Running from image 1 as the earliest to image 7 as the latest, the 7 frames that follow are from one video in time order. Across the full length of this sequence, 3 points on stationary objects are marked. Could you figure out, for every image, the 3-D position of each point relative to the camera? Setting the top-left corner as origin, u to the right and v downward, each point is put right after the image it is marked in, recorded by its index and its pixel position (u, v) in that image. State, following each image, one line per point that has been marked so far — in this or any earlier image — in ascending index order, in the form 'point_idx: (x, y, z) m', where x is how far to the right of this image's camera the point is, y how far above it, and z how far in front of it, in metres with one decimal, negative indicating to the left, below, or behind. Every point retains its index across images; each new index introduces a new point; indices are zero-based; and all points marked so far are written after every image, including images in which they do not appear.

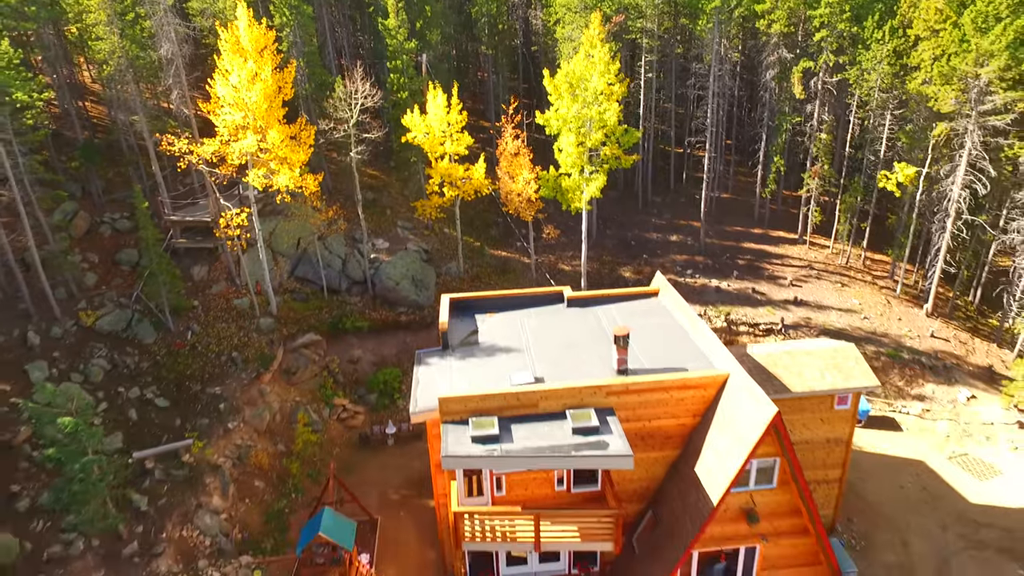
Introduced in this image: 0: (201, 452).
0: (-9.3, -4.9, +19.1) m
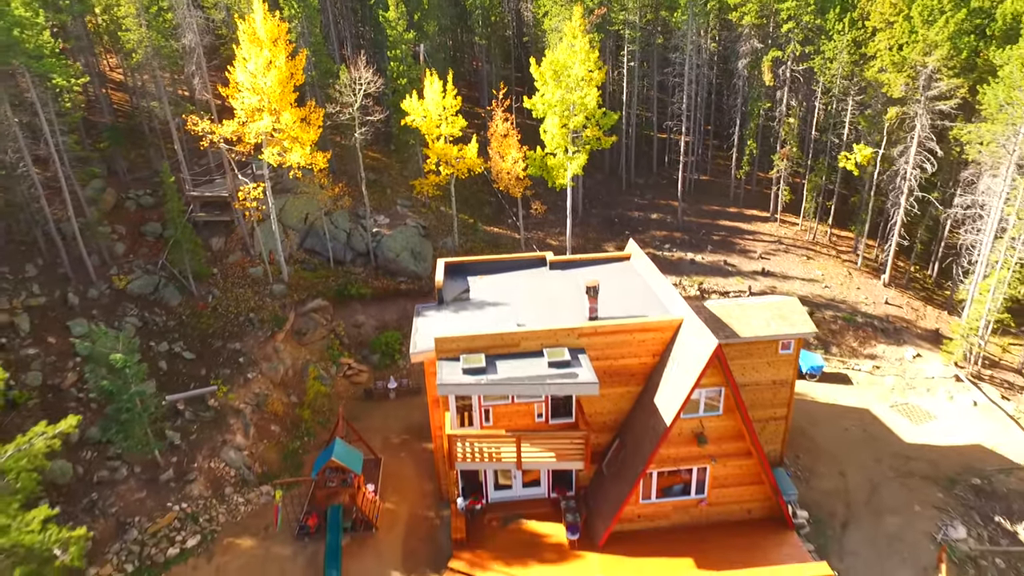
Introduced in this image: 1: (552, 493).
0: (-9.7, -3.7, +21.6) m
1: (+1.2, -6.1, +19.1) m
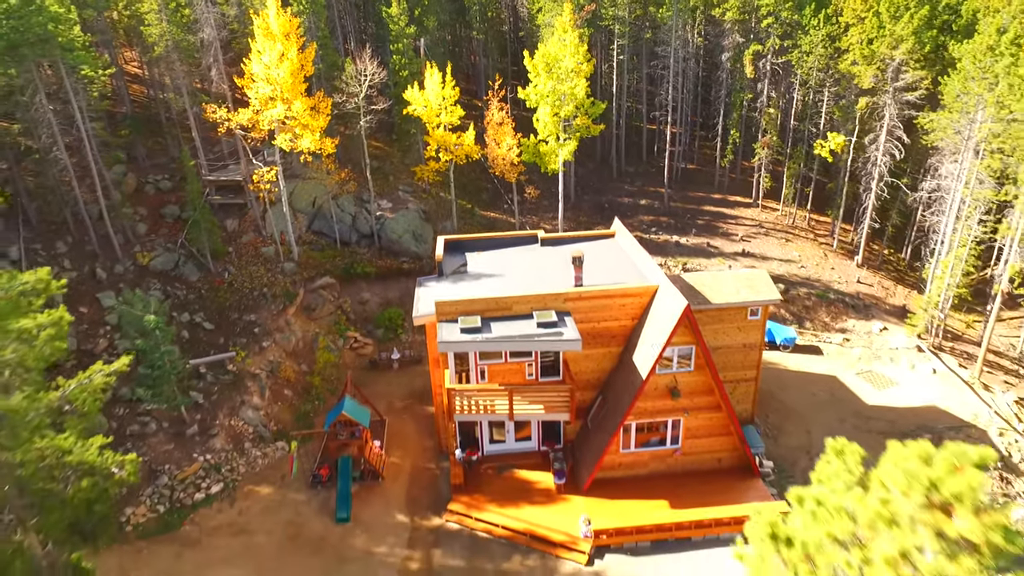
0: (-9.9, -2.8, +23.5) m
1: (+1.0, -5.2, +21.1) m
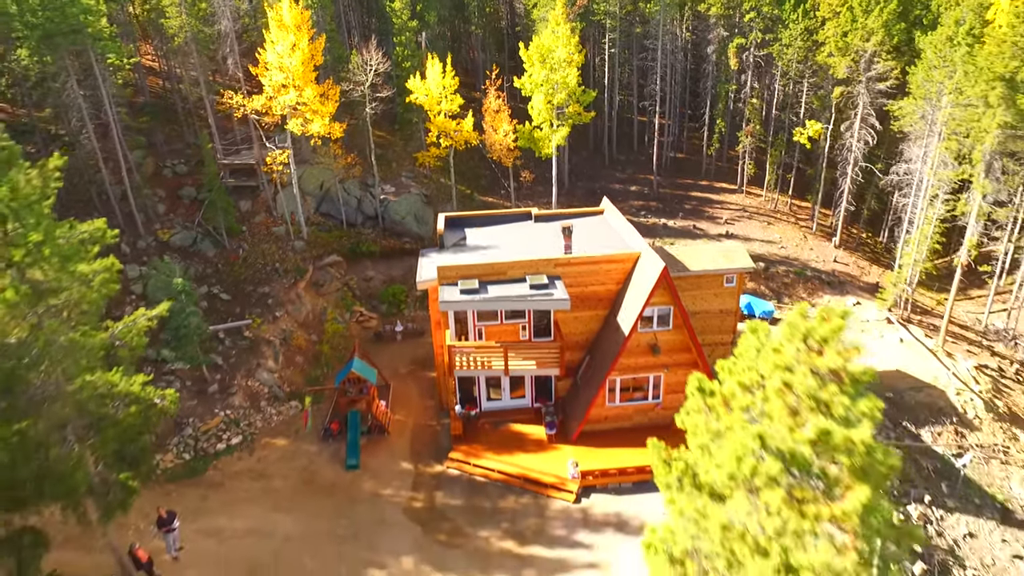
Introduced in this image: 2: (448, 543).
0: (-10.1, -1.7, +25.3) m
1: (+0.8, -4.1, +22.9) m
2: (-1.8, -7.4, +18.4) m
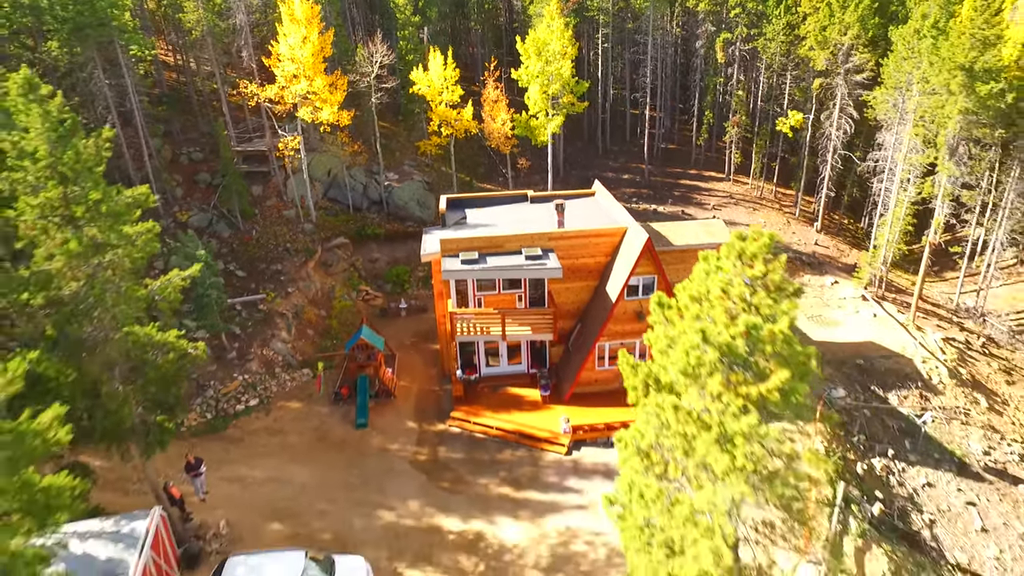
0: (-10.2, -0.7, +27.1) m
1: (+0.7, -3.1, +24.7) m
2: (-1.9, -6.4, +20.2) m
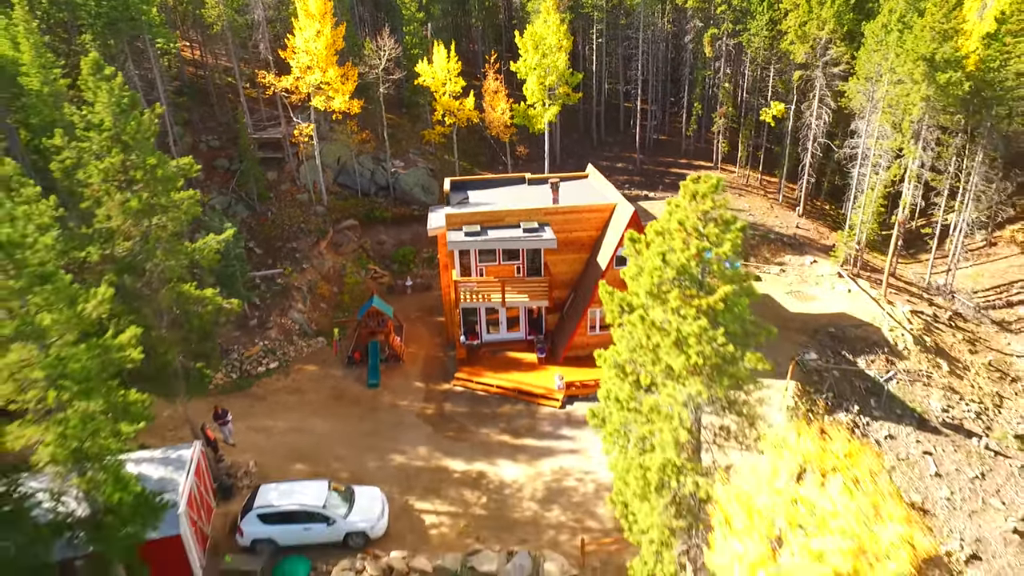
0: (-10.3, +0.5, +29.2) m
1: (+0.7, -2.0, +26.8) m
2: (-2.0, -5.2, +22.3) m
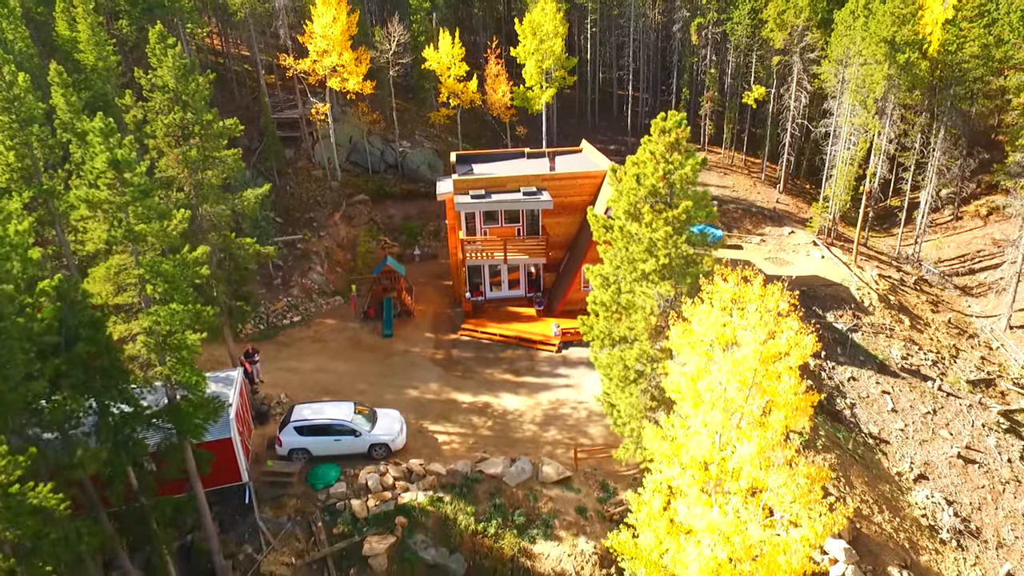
0: (-10.2, +2.2, +31.9) m
1: (+0.7, -0.2, +29.5) m
2: (-1.9, -3.5, +25.0) m
